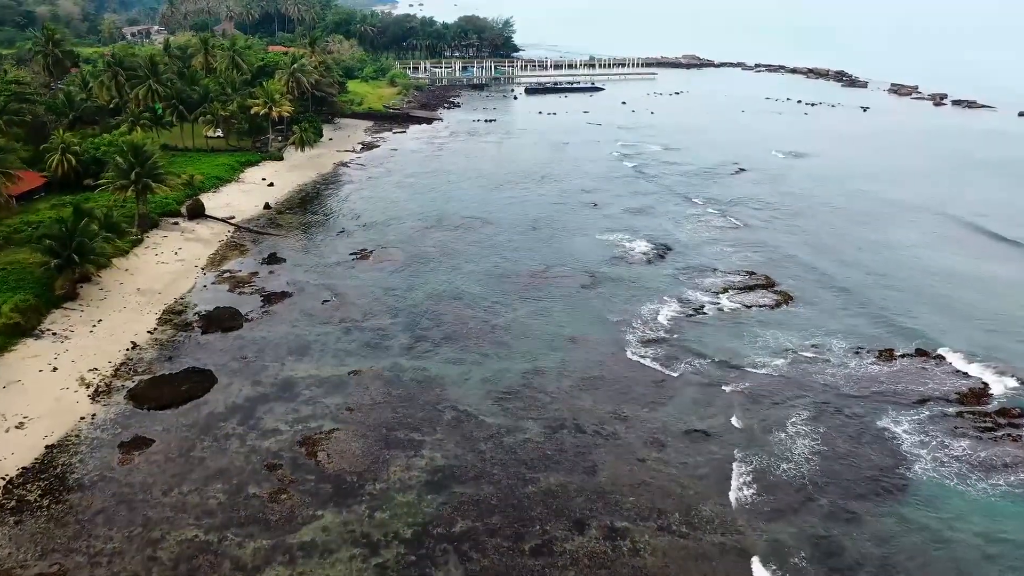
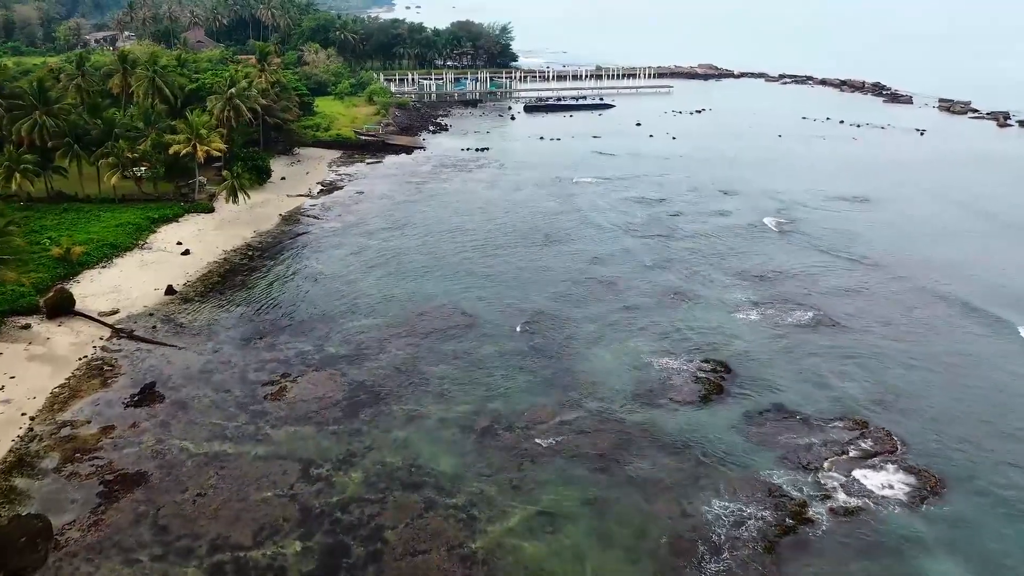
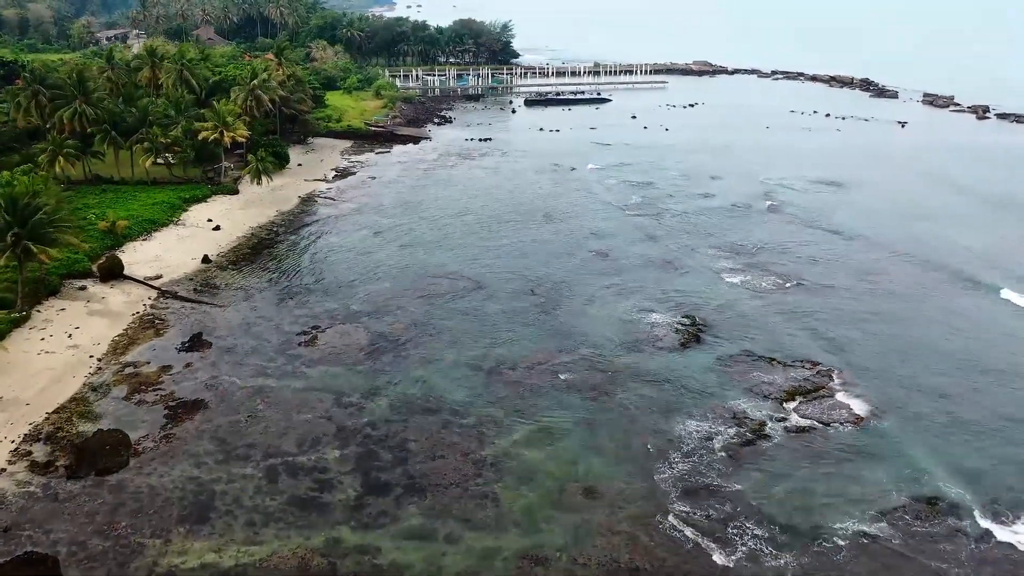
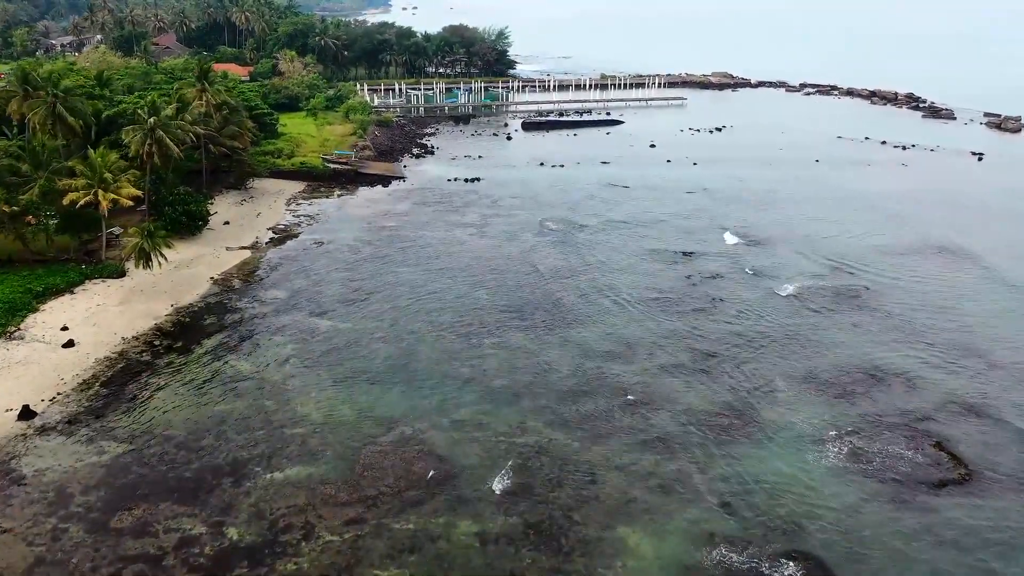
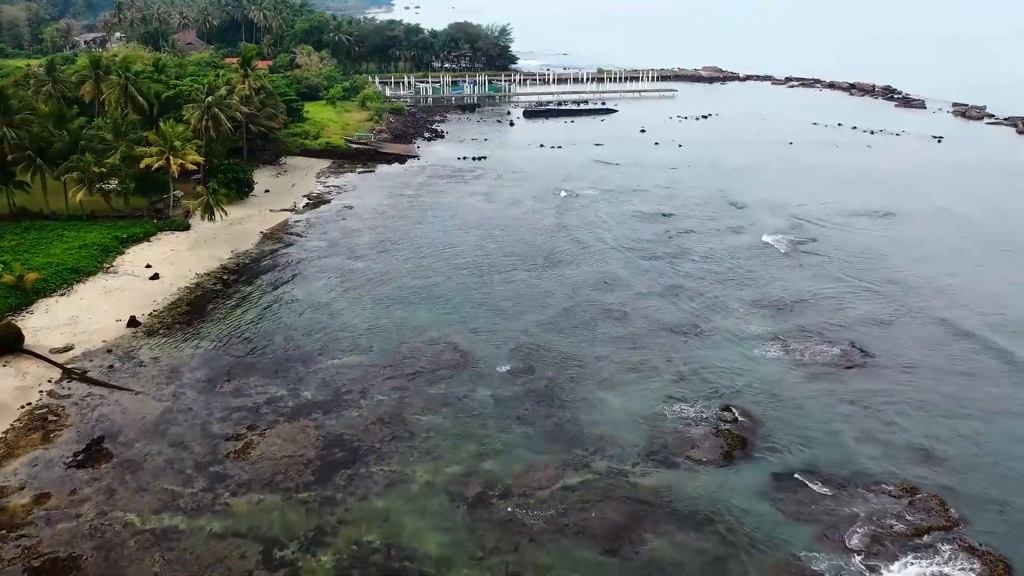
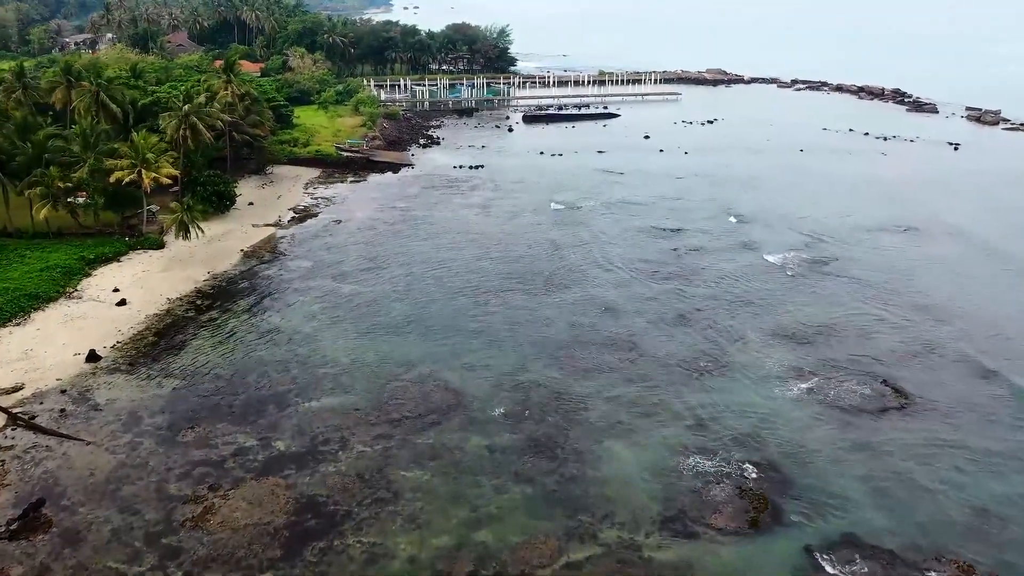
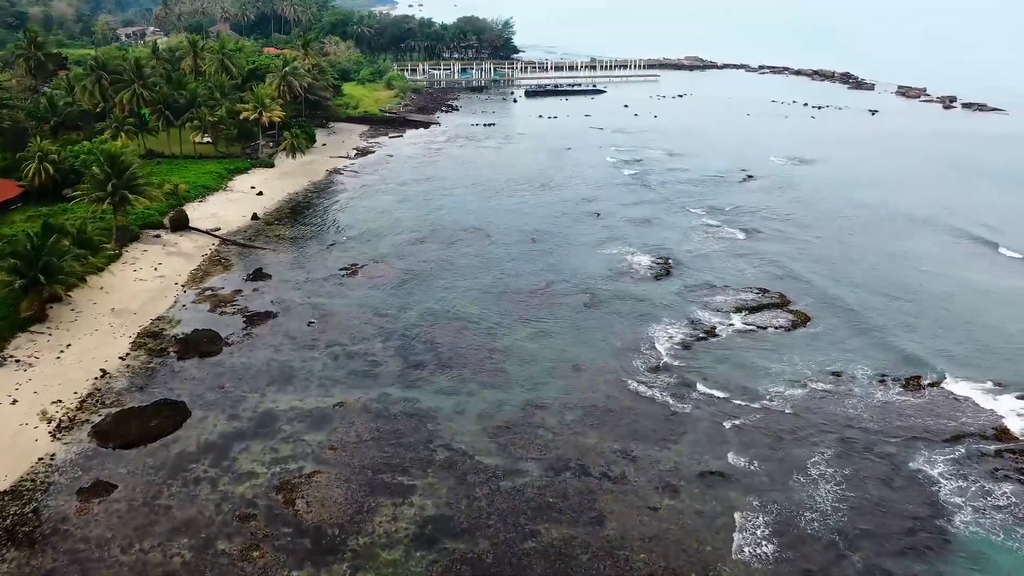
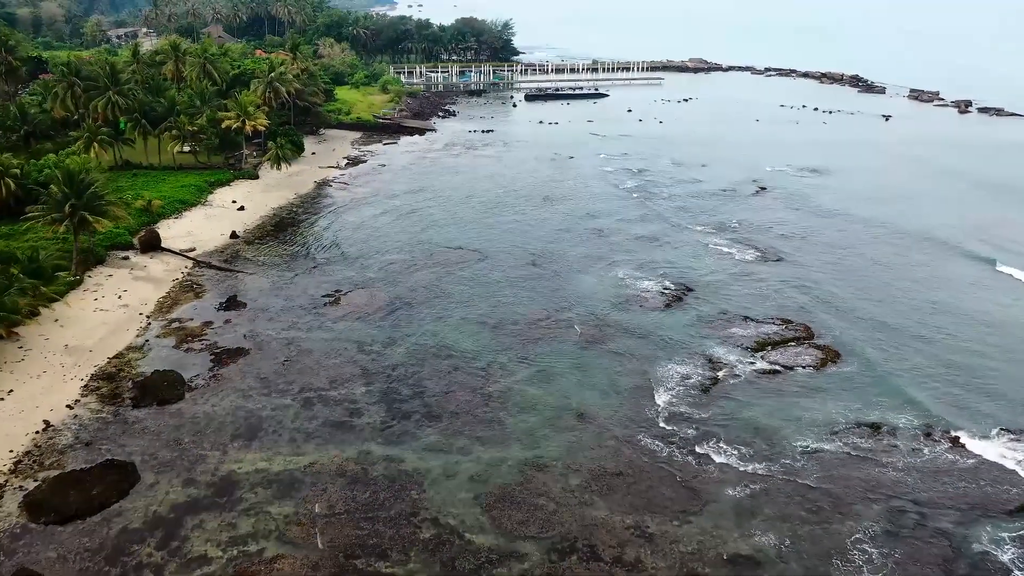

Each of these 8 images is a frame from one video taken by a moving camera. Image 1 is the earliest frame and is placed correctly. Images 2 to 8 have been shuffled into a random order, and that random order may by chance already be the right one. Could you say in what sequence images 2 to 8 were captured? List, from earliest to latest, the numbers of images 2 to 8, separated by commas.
7, 8, 3, 2, 5, 6, 4
